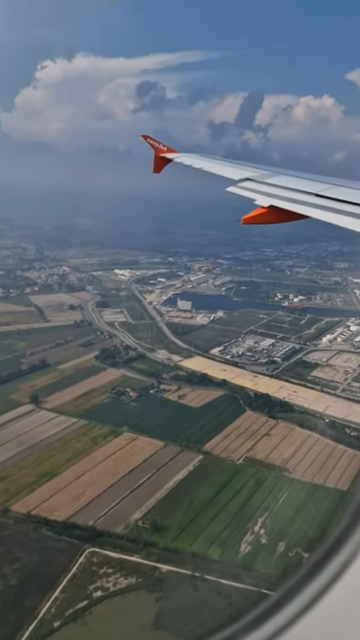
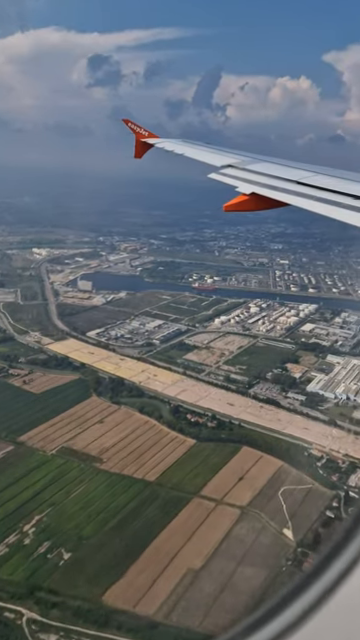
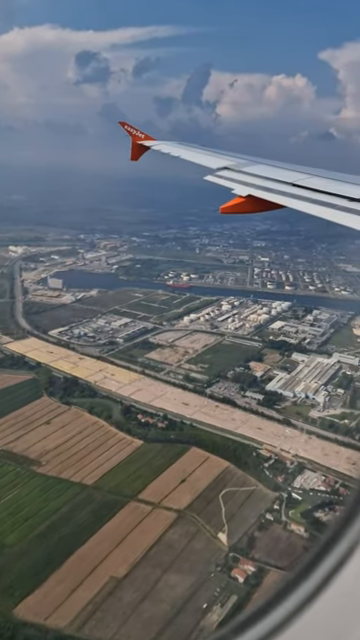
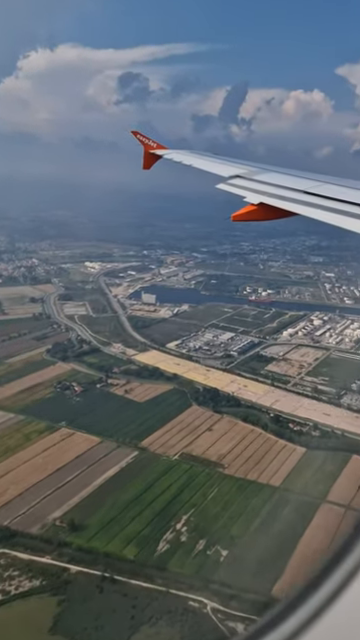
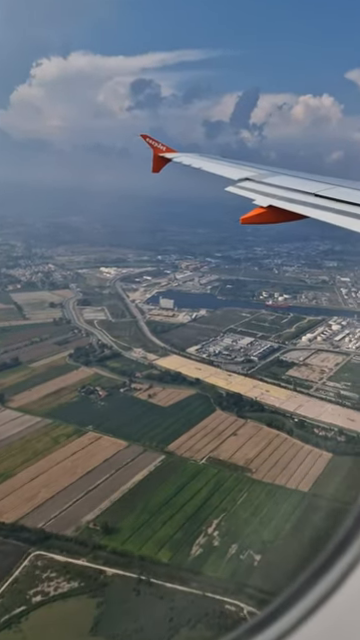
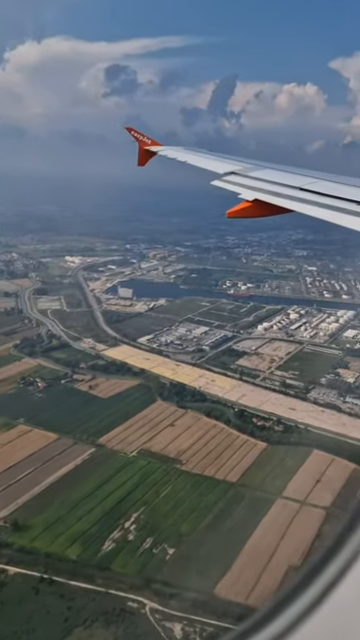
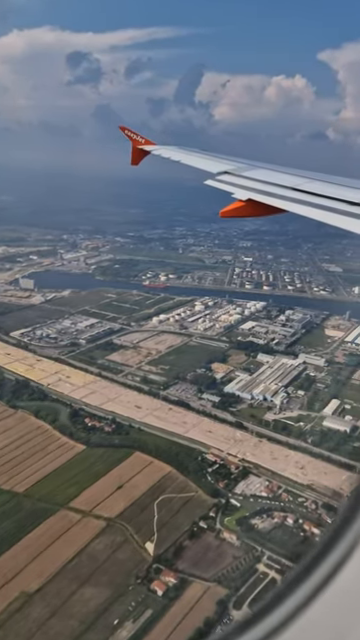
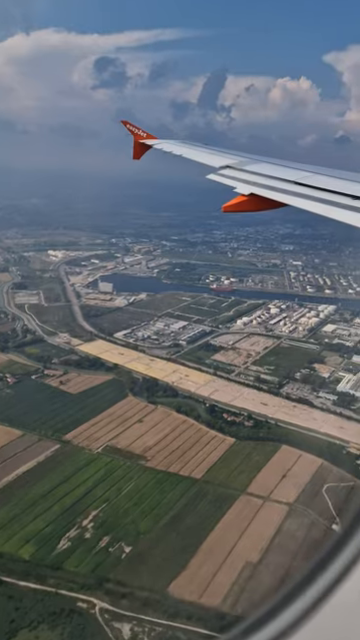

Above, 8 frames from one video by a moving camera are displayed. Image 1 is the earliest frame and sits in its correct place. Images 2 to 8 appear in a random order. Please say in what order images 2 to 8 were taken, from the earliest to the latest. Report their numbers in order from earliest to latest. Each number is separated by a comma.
5, 4, 6, 8, 2, 3, 7
